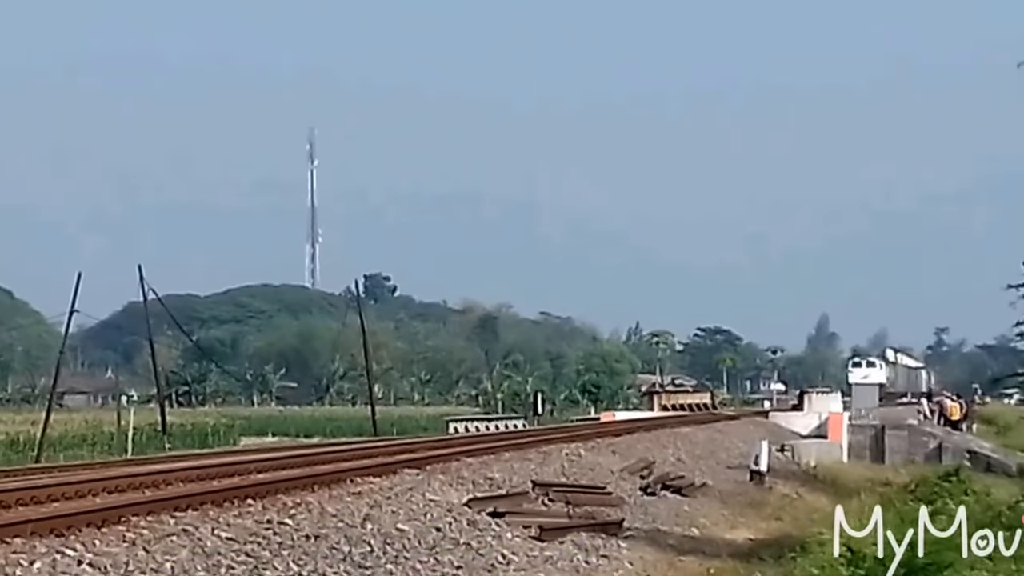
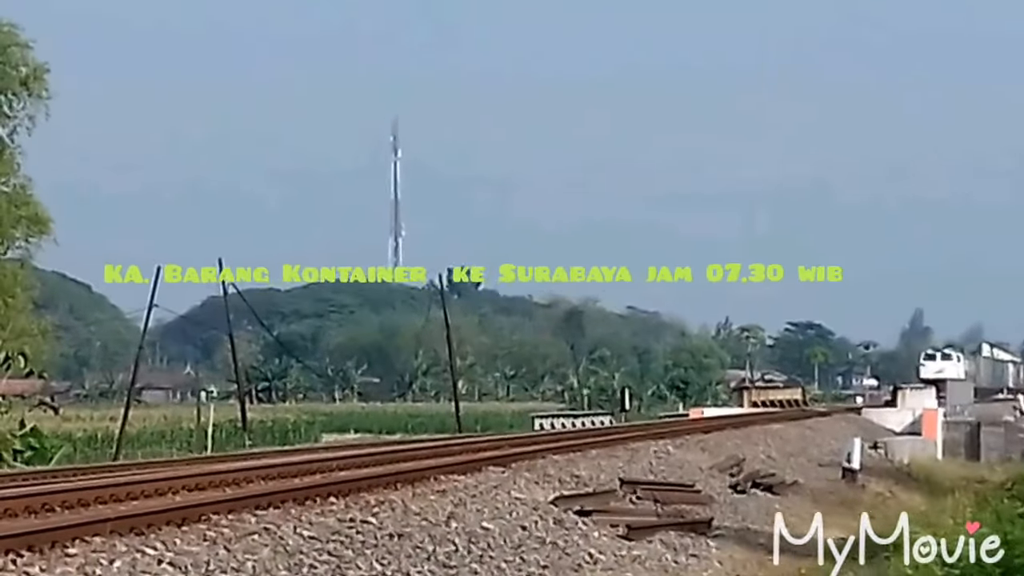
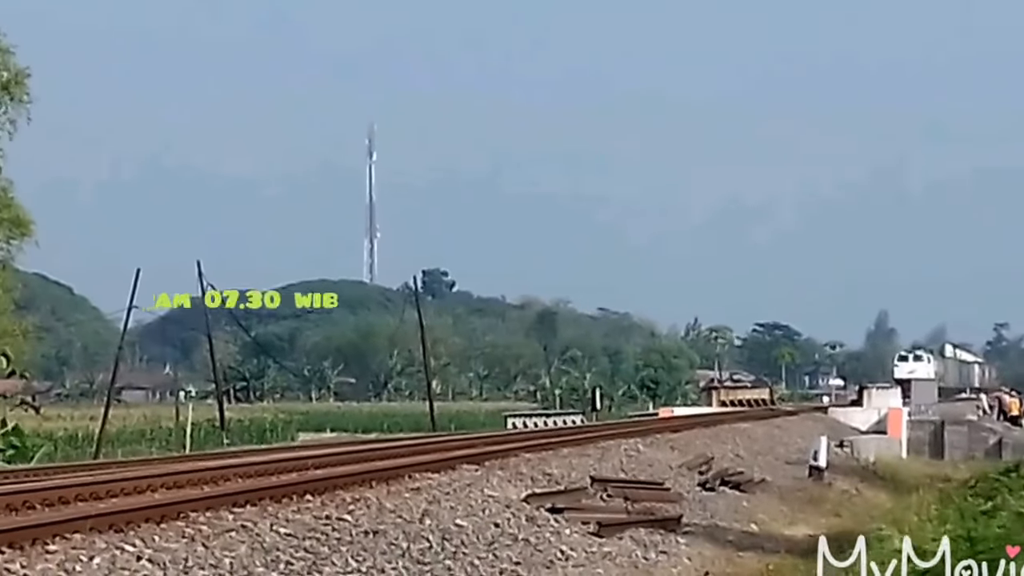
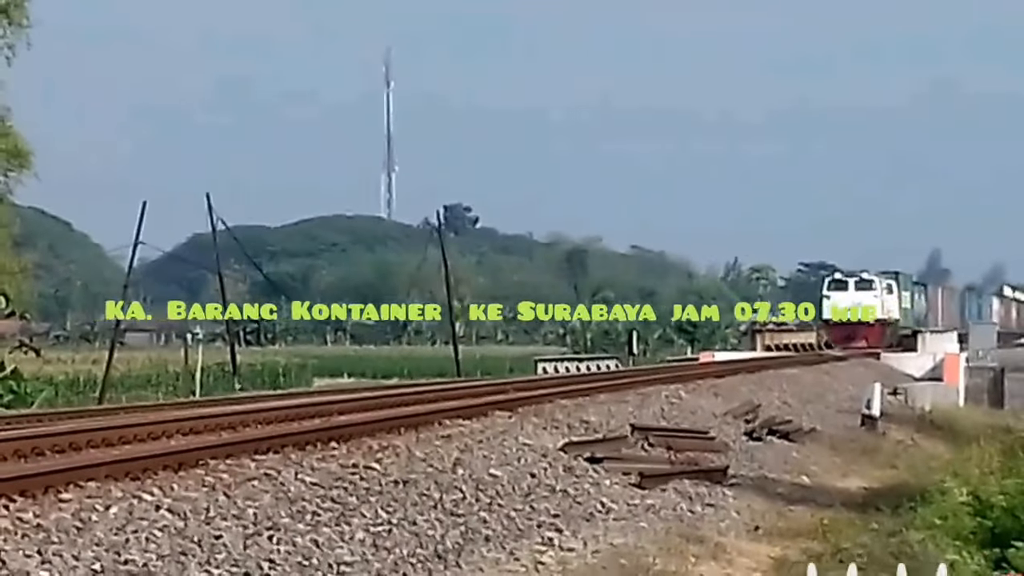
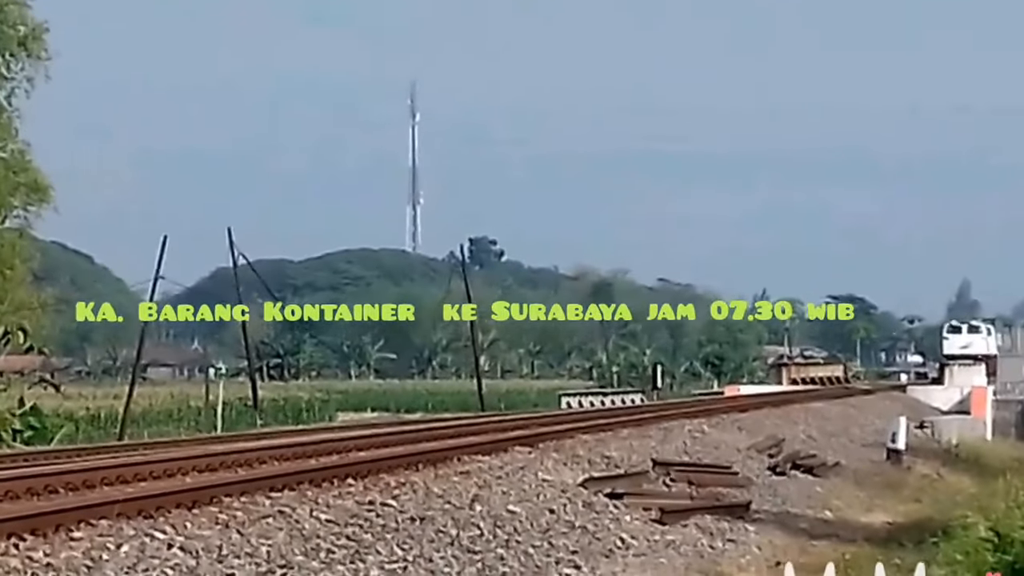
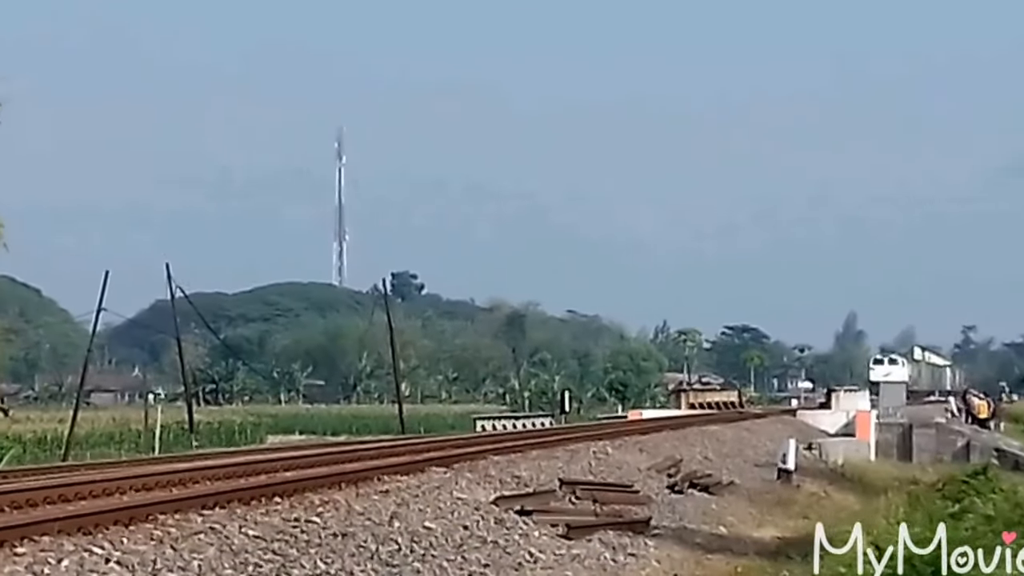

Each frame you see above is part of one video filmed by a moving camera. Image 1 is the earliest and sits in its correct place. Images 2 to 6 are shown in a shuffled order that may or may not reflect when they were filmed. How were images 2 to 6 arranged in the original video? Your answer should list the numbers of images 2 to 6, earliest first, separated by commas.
6, 3, 2, 5, 4
